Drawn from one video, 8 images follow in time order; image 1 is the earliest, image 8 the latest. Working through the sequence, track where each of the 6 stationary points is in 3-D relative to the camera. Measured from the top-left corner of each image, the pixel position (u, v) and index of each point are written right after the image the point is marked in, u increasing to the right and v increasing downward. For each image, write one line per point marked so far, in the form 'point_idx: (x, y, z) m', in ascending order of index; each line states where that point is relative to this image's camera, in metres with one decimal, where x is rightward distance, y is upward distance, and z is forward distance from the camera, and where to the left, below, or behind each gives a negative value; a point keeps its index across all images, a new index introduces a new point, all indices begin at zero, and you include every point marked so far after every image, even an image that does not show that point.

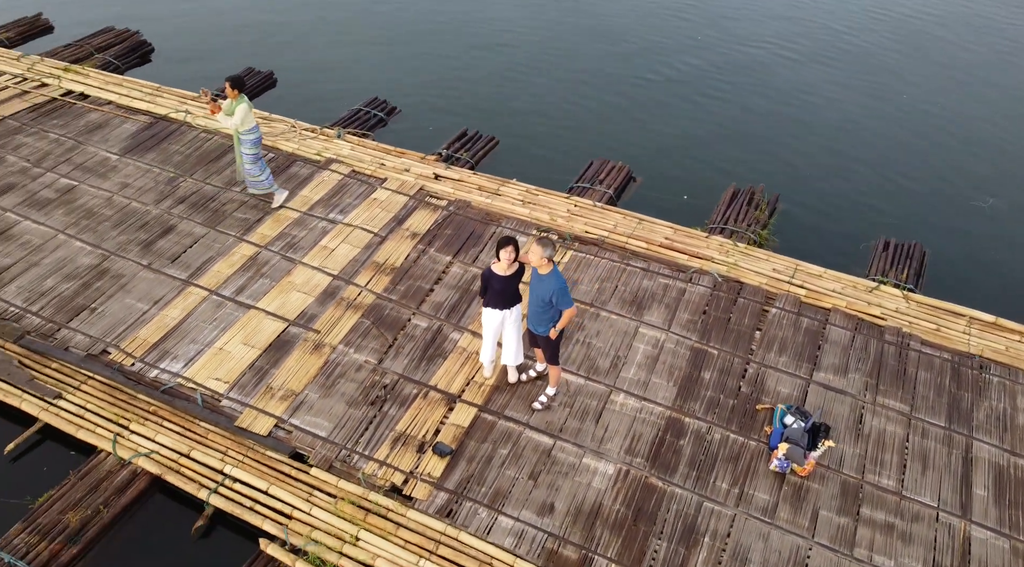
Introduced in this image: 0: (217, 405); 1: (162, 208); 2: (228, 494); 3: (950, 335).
0: (-4.2, -1.7, +12.0) m
1: (-6.6, +1.4, +15.7) m
2: (-3.8, -2.8, +11.0) m
3: (+7.2, -0.9, +13.8) m
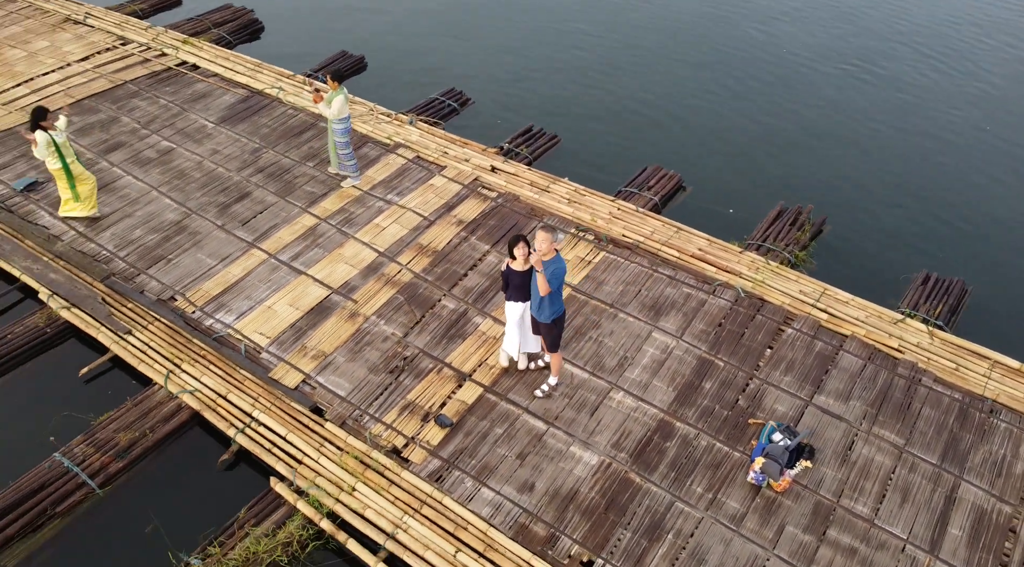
0: (-4.1, -1.2, +13.5) m
1: (-5.6, +2.2, +17.4) m
2: (-3.9, -2.3, +12.5) m
3: (+7.5, -1.5, +13.8) m
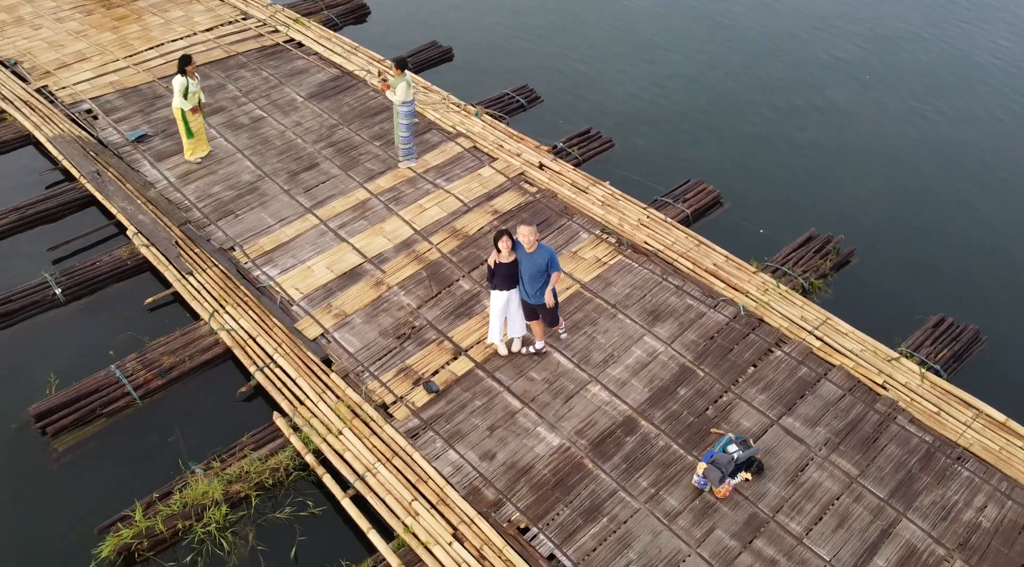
0: (-4.1, -0.4, +15.4) m
1: (-4.5, +3.1, +19.4) m
2: (-4.2, -1.6, +14.5) m
3: (+7.2, -2.3, +14.0) m
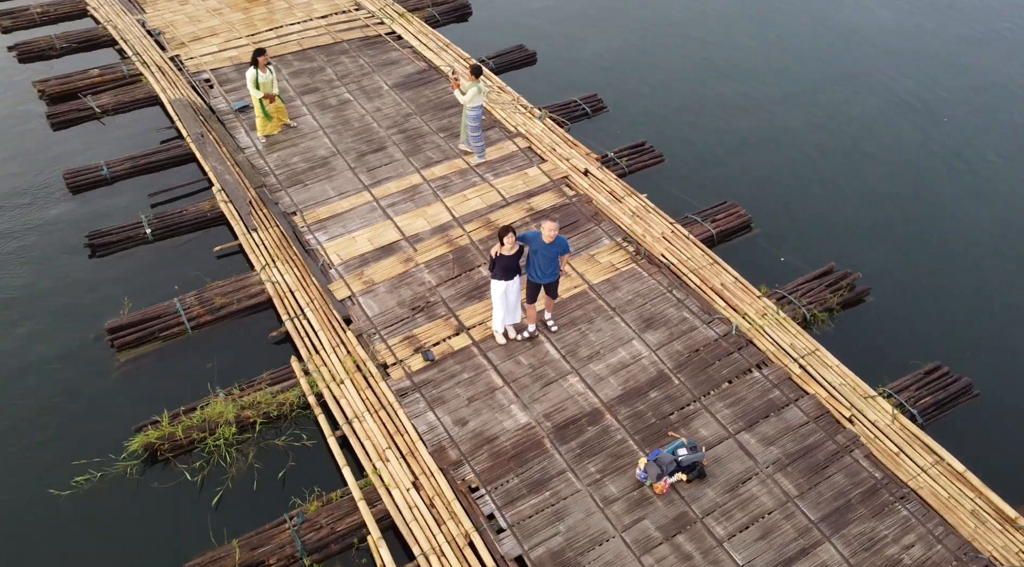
0: (-3.9, +0.3, +17.7) m
1: (-3.2, +3.9, +21.6) m
2: (-4.3, -0.8, +16.8) m
3: (+6.7, -3.1, +14.4) m
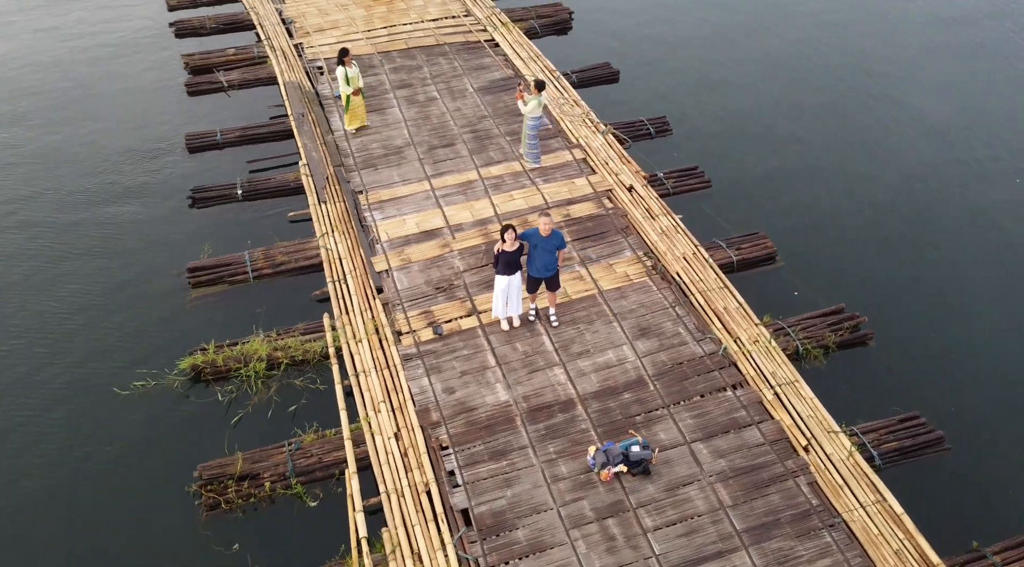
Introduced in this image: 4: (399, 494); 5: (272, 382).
0: (-3.3, +0.9, +20.2) m
1: (-1.5, +4.3, +23.9) m
2: (-4.0, -0.1, +19.4) m
3: (+6.0, -3.9, +15.2) m
4: (-2.1, -3.8, +15.2) m
5: (-5.1, -2.1, +17.8) m
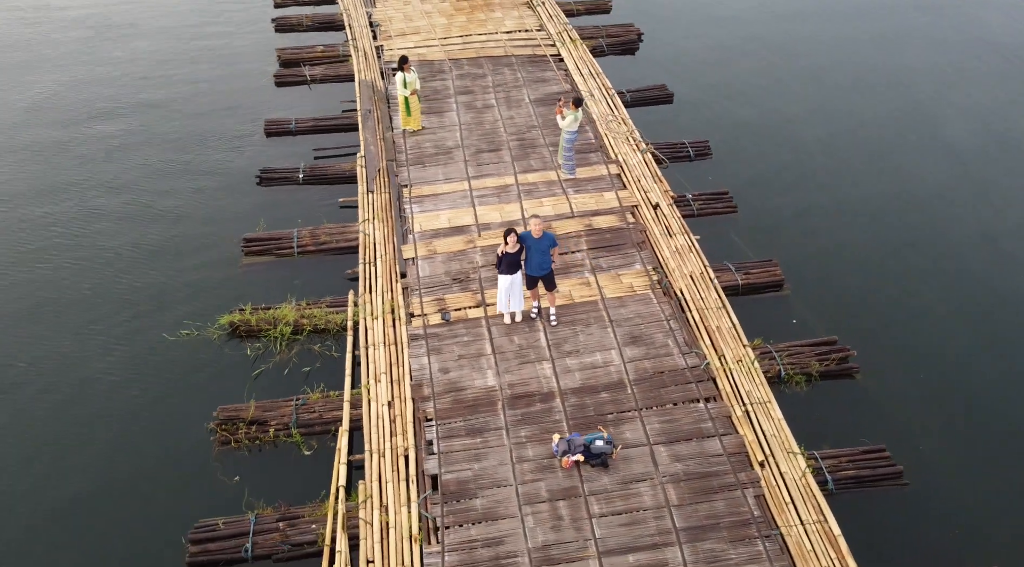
0: (-2.8, +1.3, +22.2) m
1: (-0.1, +4.4, +25.7) m
2: (-3.7, +0.4, +21.5) m
3: (+5.3, -4.4, +16.2) m
4: (-2.7, -3.5, +17.2) m
5: (-5.2, -1.5, +20.1) m
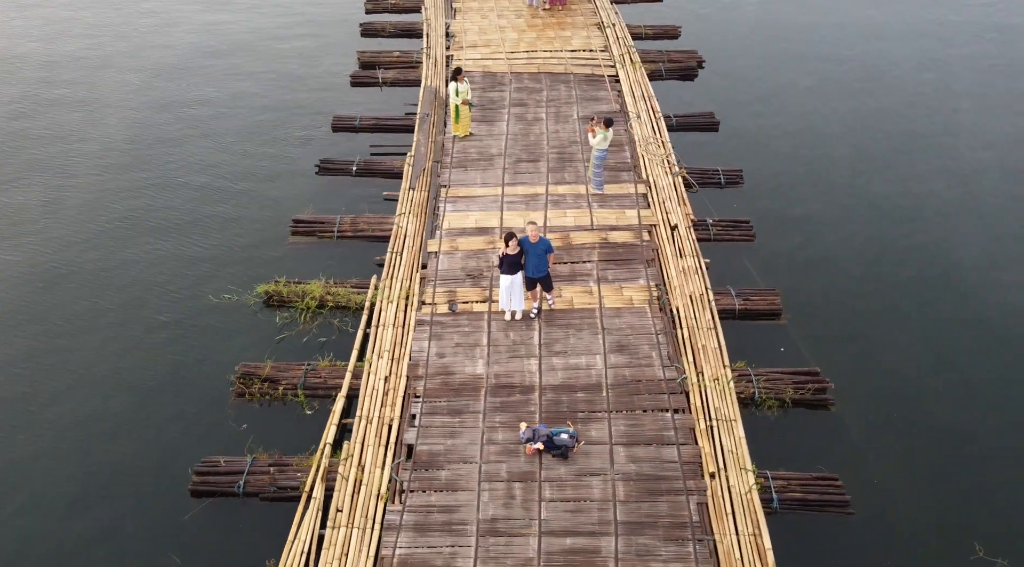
0: (-2.2, +1.5, +24.3) m
1: (+1.2, +4.3, +27.4) m
2: (-3.3, +0.7, +23.7) m
3: (+4.4, -4.9, +17.3) m
4: (-3.3, -3.2, +19.3) m
5: (-5.1, -0.9, +22.5) m
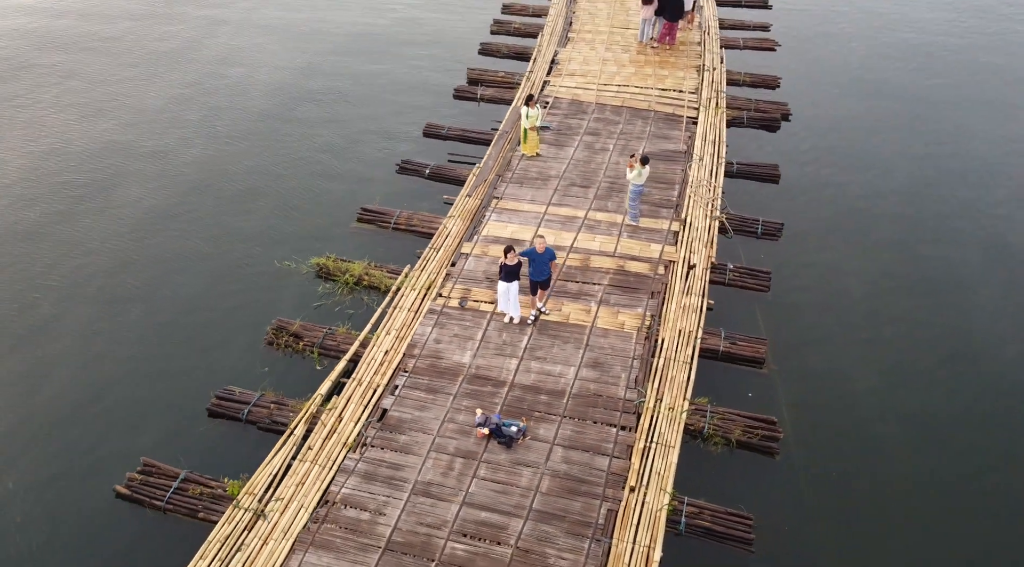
0: (-1.2, +1.6, +27.4) m
1: (+3.1, +3.7, +29.7) m
2: (-2.5, +1.0, +27.0) m
3: (+2.6, -5.6, +19.2) m
4: (-4.1, -2.7, +22.7) m
5: (-4.8, -0.3, +26.2) m
